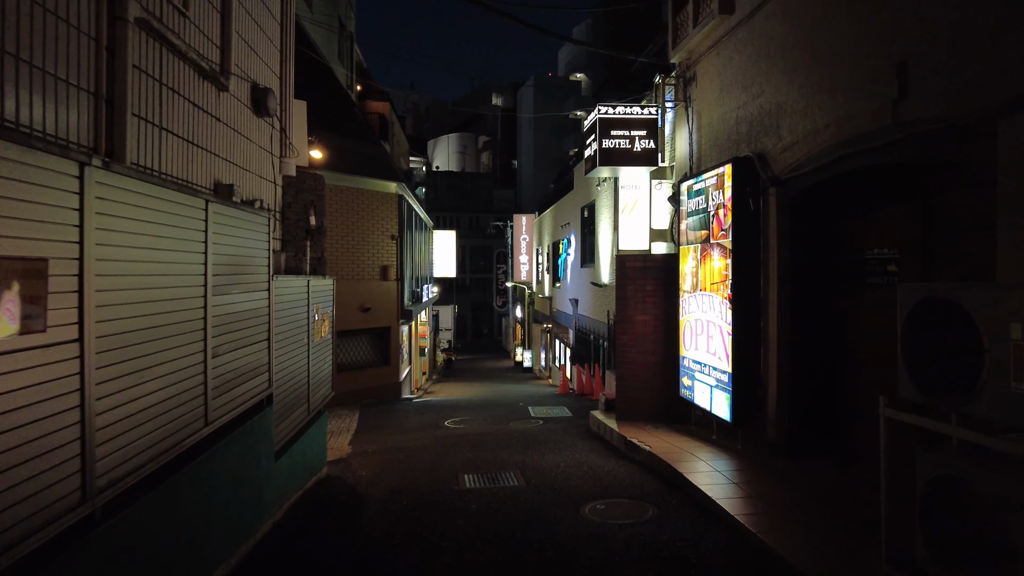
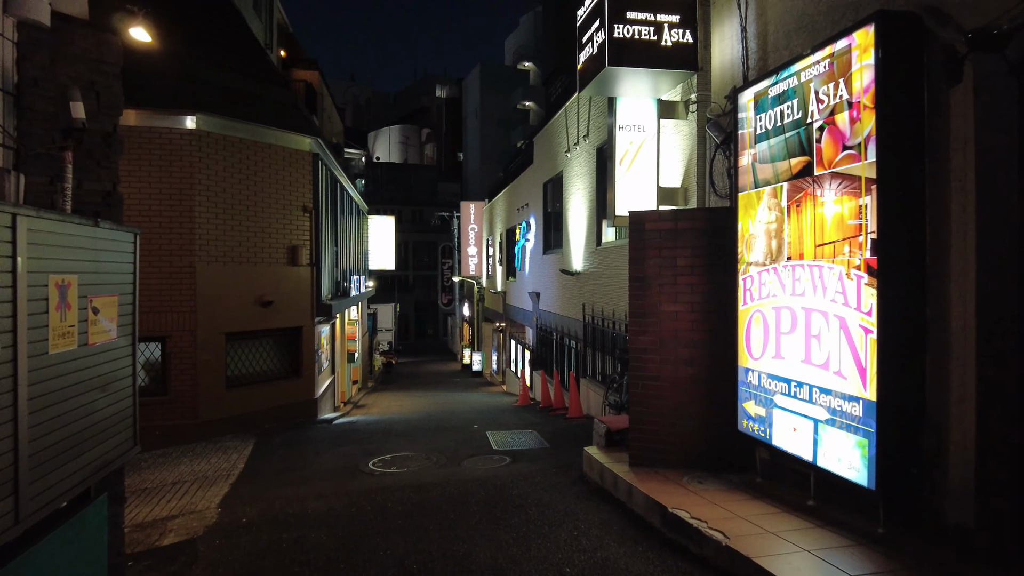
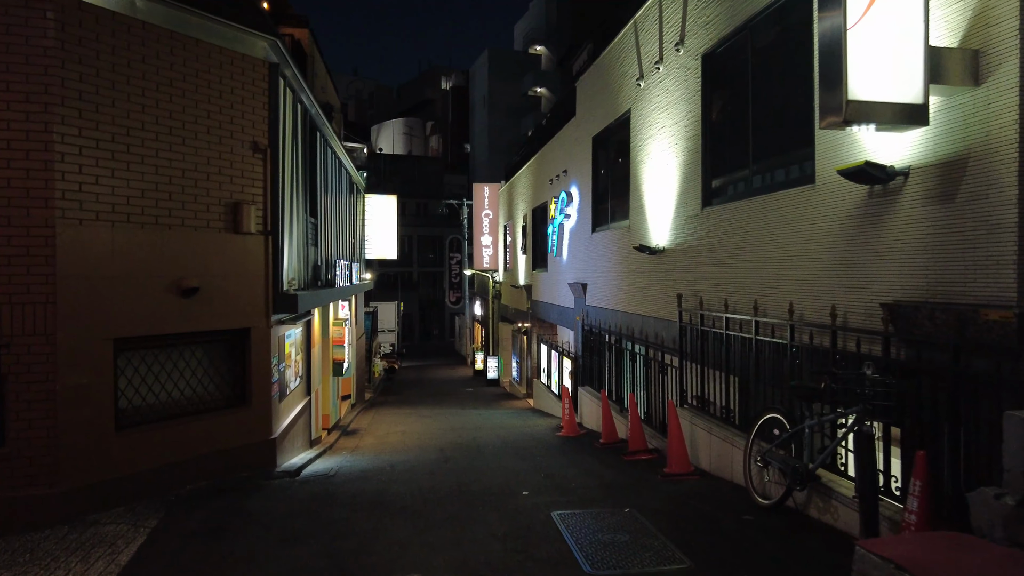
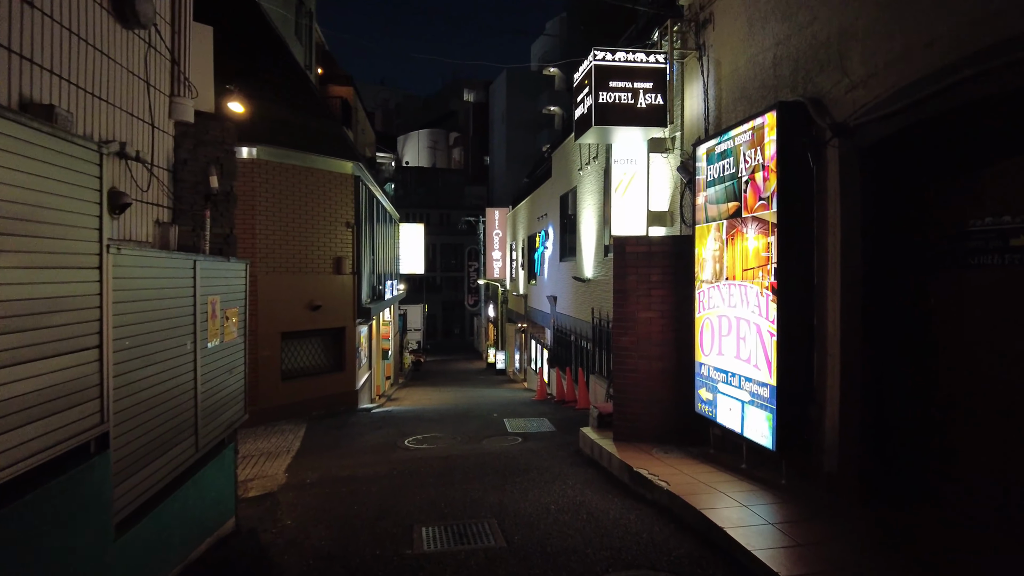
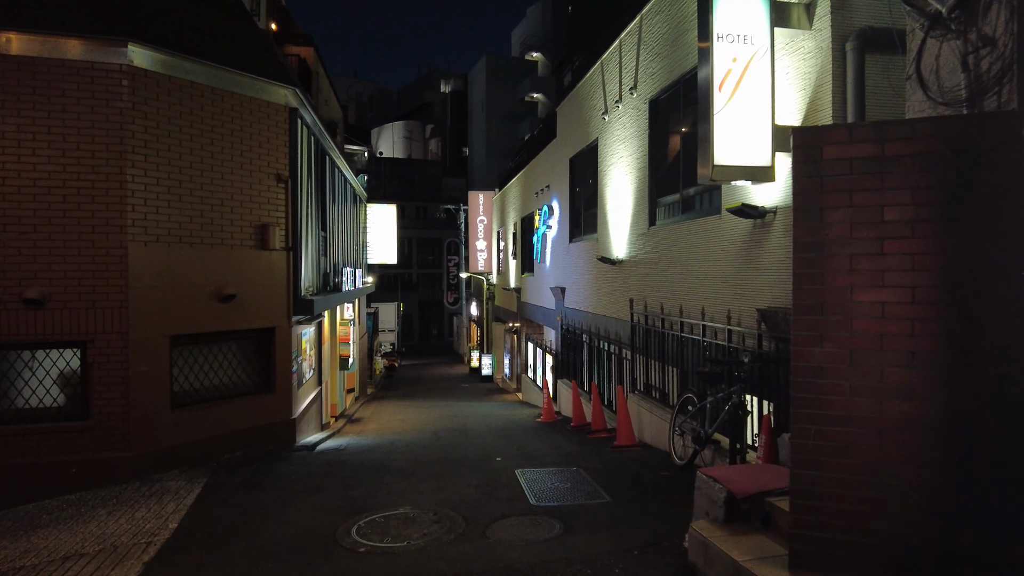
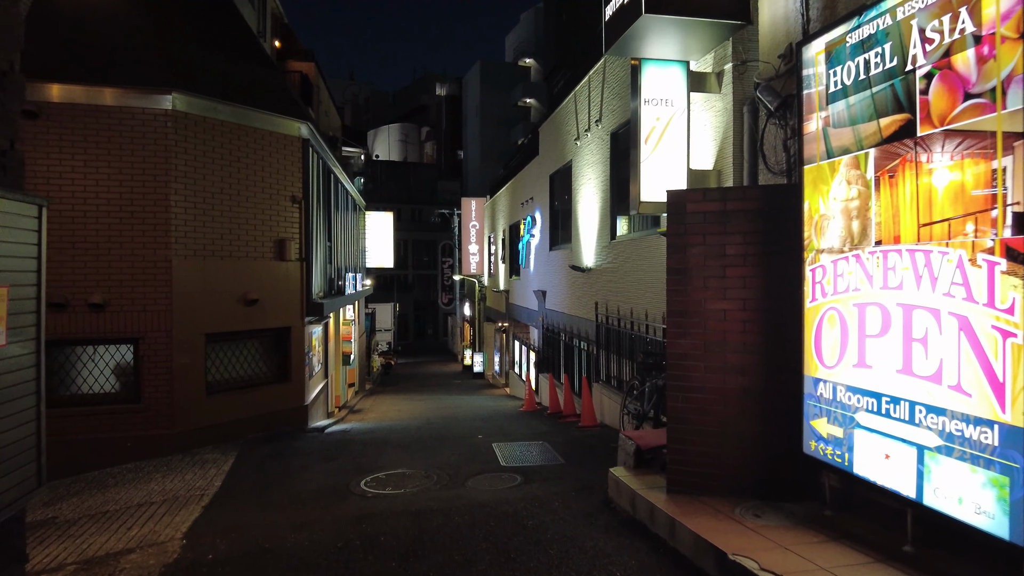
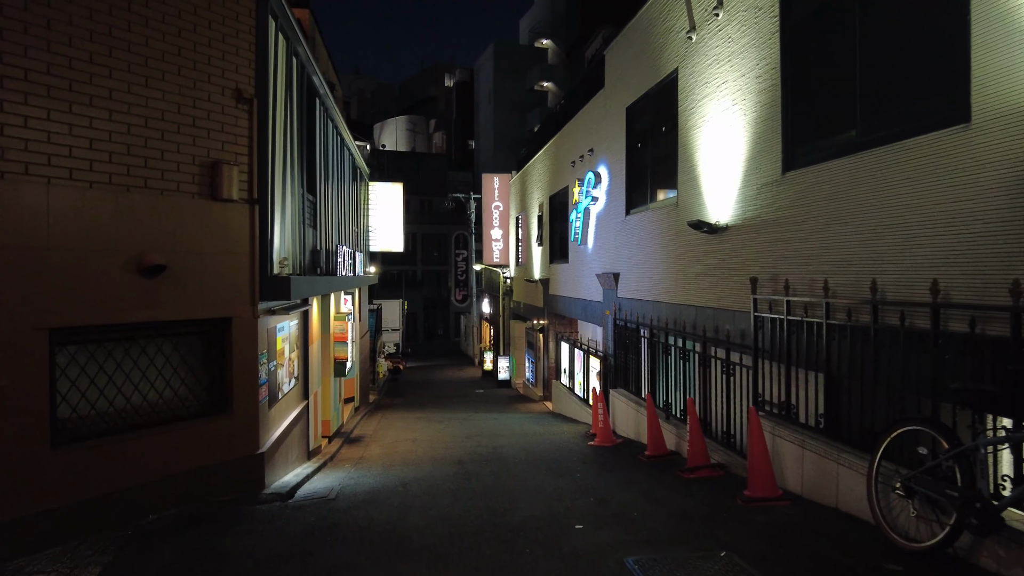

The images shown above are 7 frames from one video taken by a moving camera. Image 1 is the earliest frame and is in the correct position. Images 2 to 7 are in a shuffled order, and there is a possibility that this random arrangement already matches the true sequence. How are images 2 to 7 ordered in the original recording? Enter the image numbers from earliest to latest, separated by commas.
4, 2, 6, 5, 3, 7
